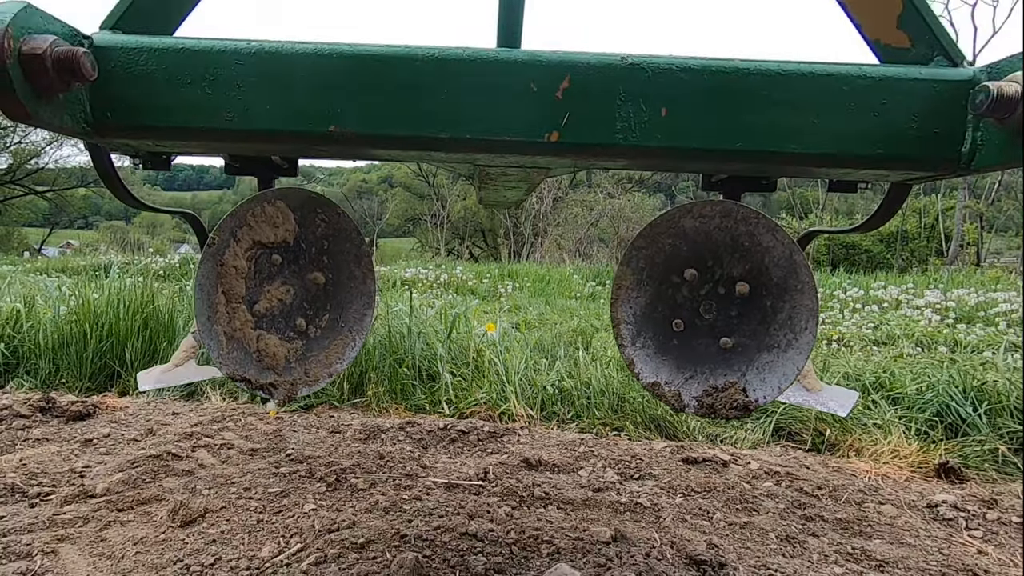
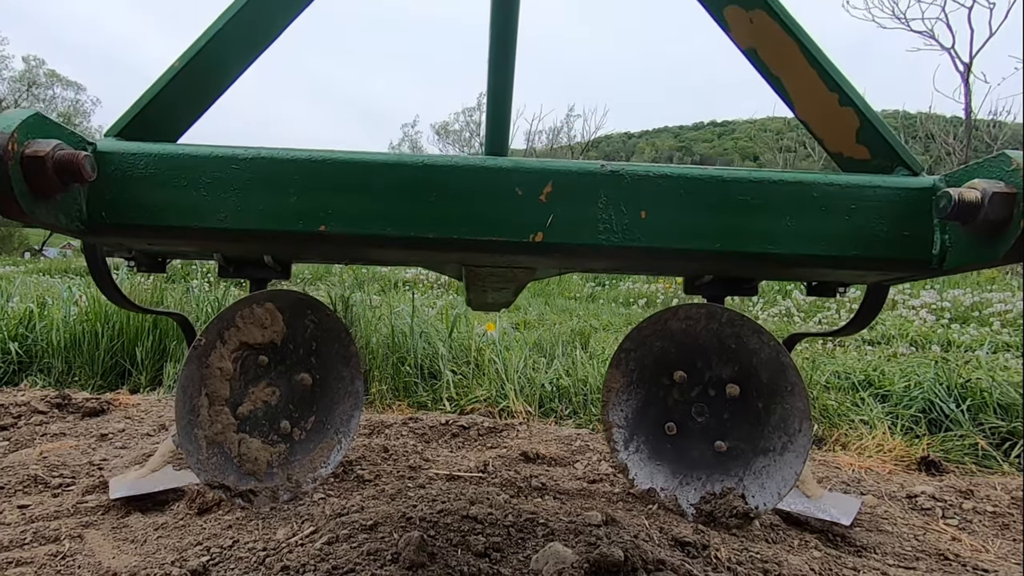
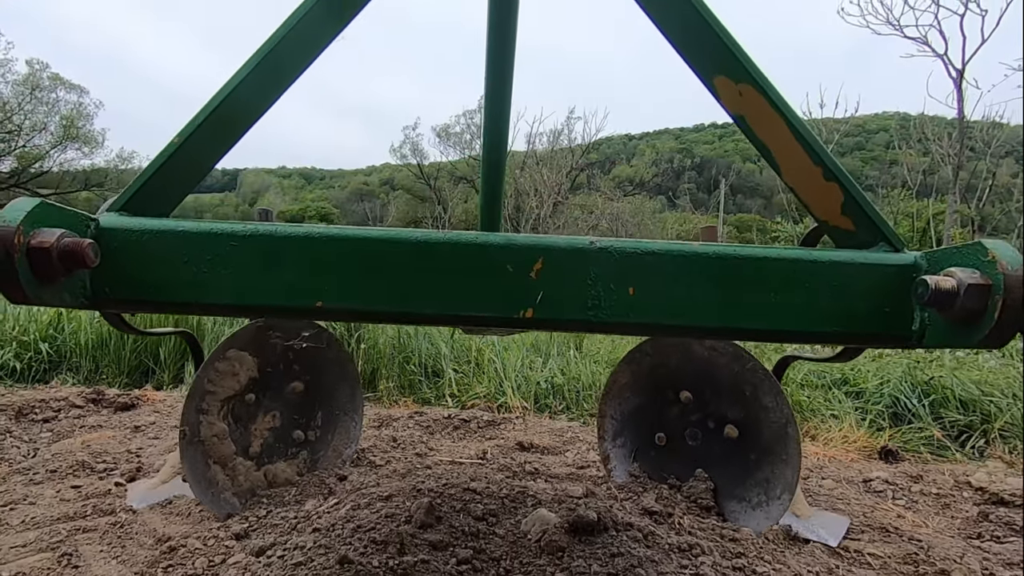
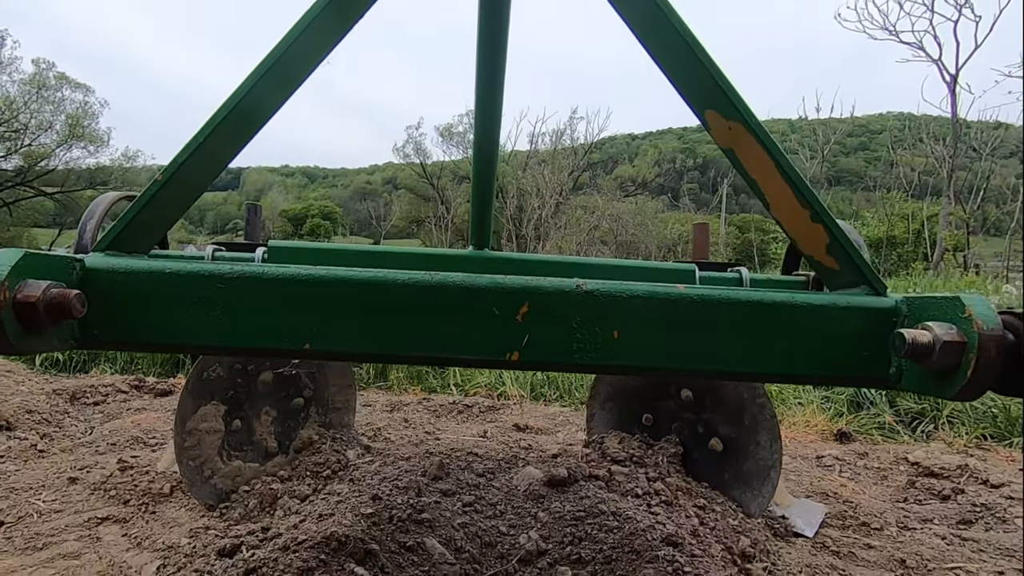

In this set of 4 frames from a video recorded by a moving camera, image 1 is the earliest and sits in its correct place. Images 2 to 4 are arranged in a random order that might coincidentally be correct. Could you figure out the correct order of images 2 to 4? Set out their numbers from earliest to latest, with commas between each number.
2, 3, 4
